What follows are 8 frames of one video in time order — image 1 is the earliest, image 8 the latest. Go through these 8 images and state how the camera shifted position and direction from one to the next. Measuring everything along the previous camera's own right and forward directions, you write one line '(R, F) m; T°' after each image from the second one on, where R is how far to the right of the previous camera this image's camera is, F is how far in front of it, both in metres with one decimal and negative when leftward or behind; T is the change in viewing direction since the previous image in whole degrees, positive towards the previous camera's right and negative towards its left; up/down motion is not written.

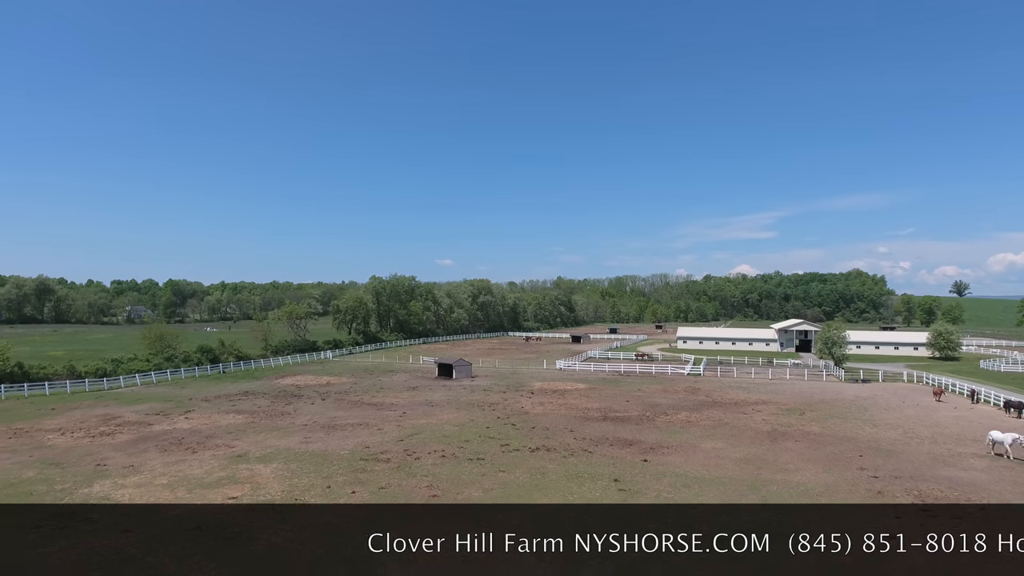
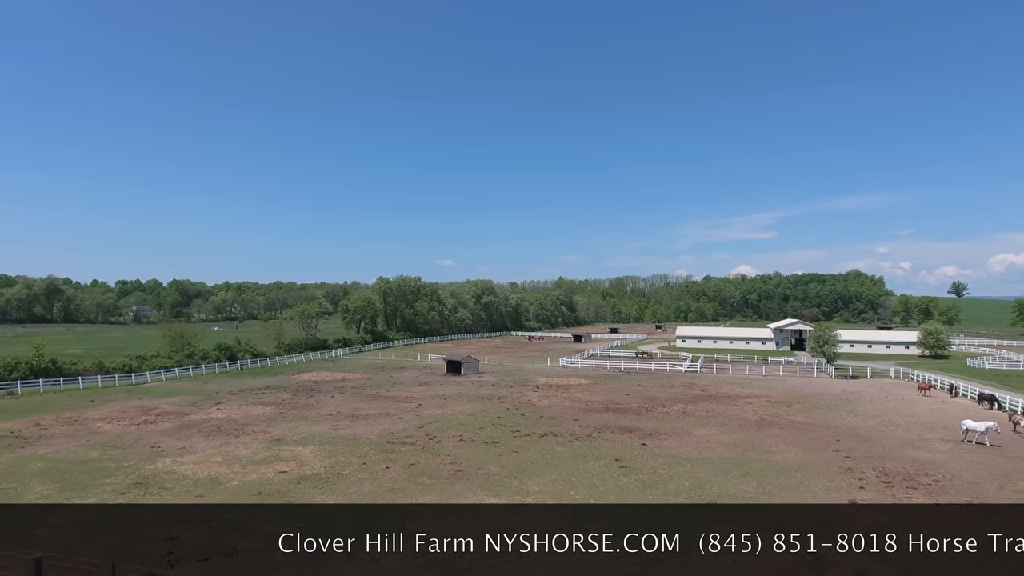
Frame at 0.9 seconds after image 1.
(-0.5, -2.4) m; 0°
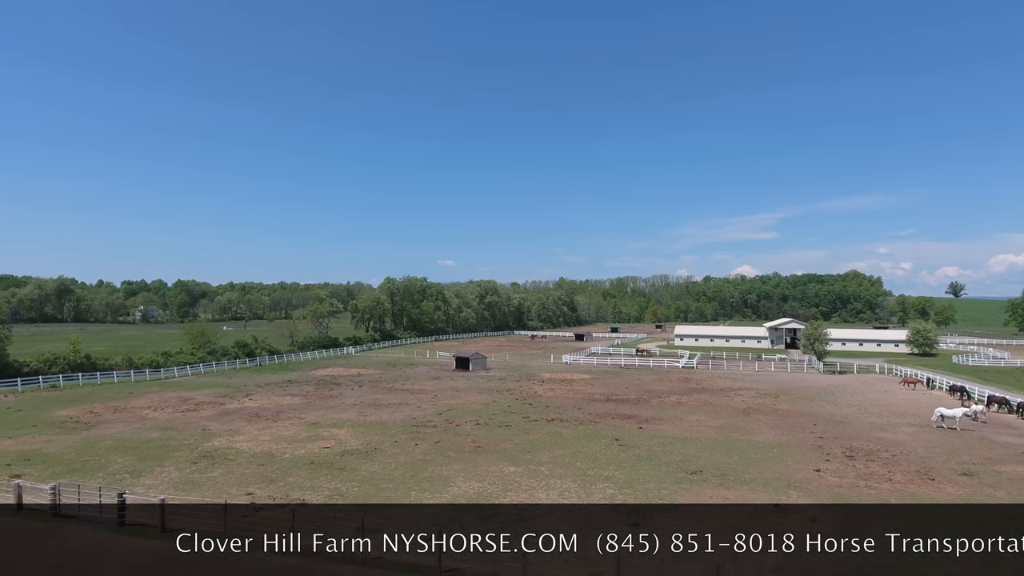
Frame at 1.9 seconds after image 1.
(-0.5, -2.8) m; 0°
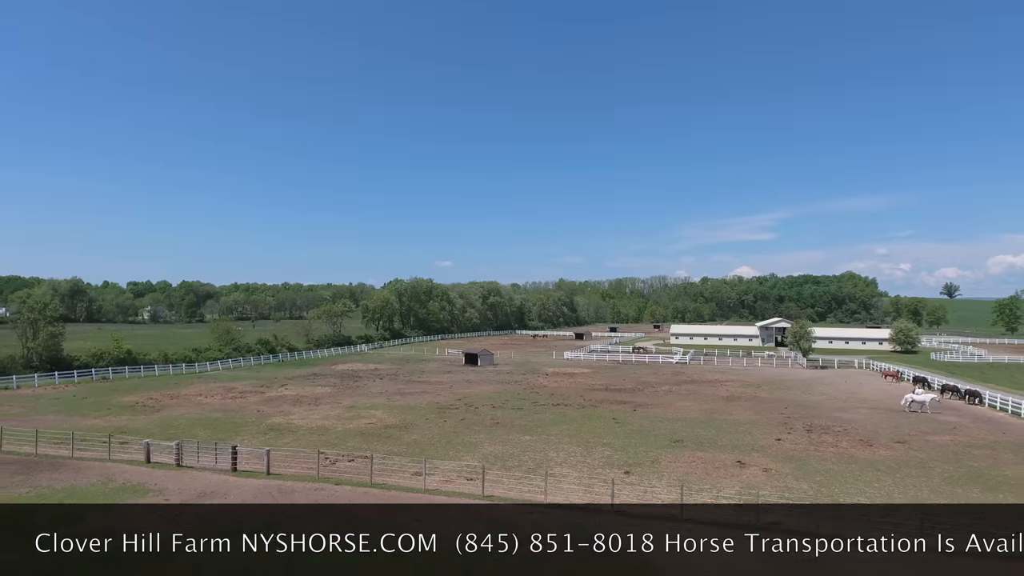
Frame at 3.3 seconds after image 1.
(-0.7, -4.1) m; 0°
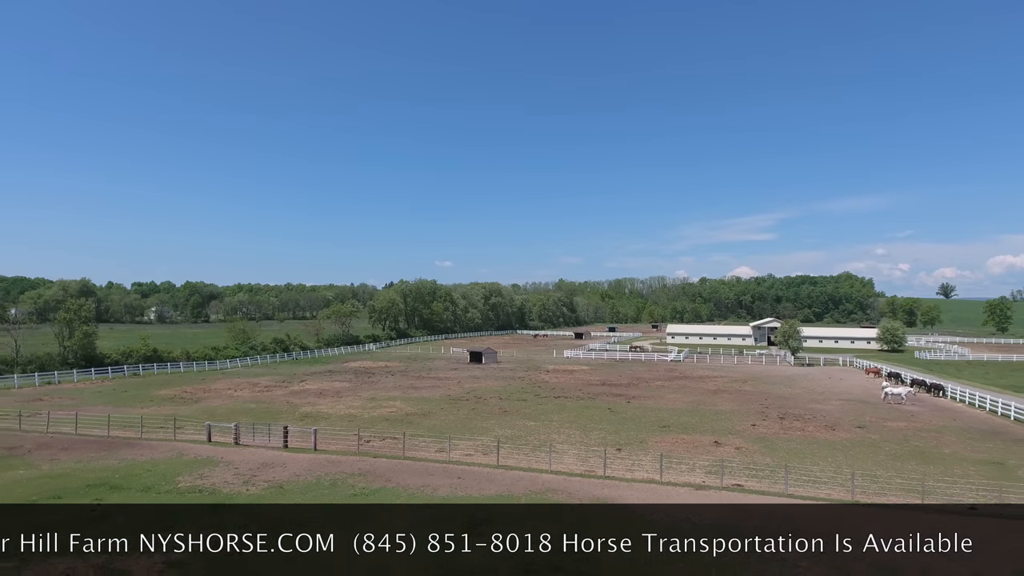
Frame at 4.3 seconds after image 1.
(-0.4, -3.1) m; 0°
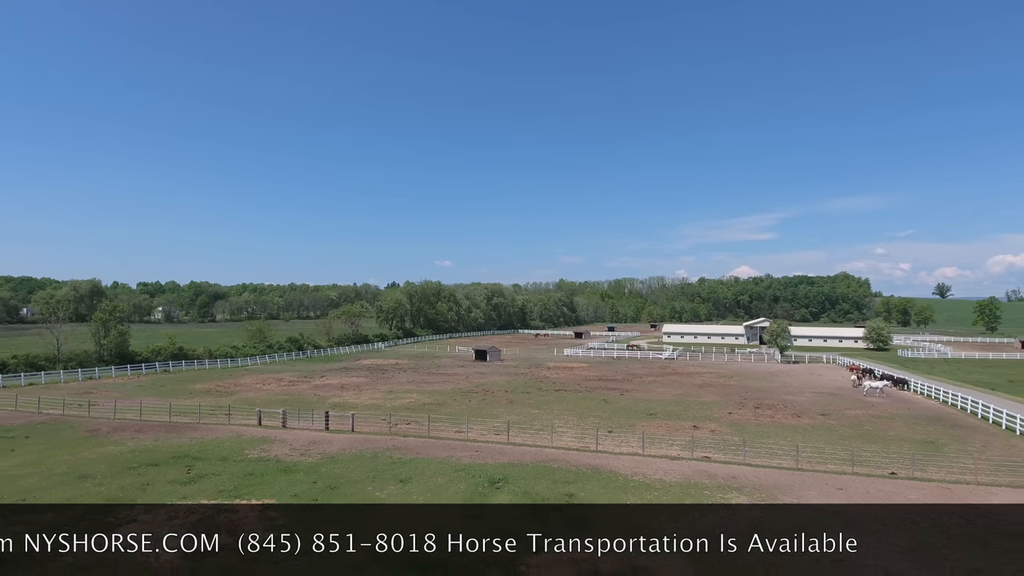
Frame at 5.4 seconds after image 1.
(-0.3, -3.6) m; 0°
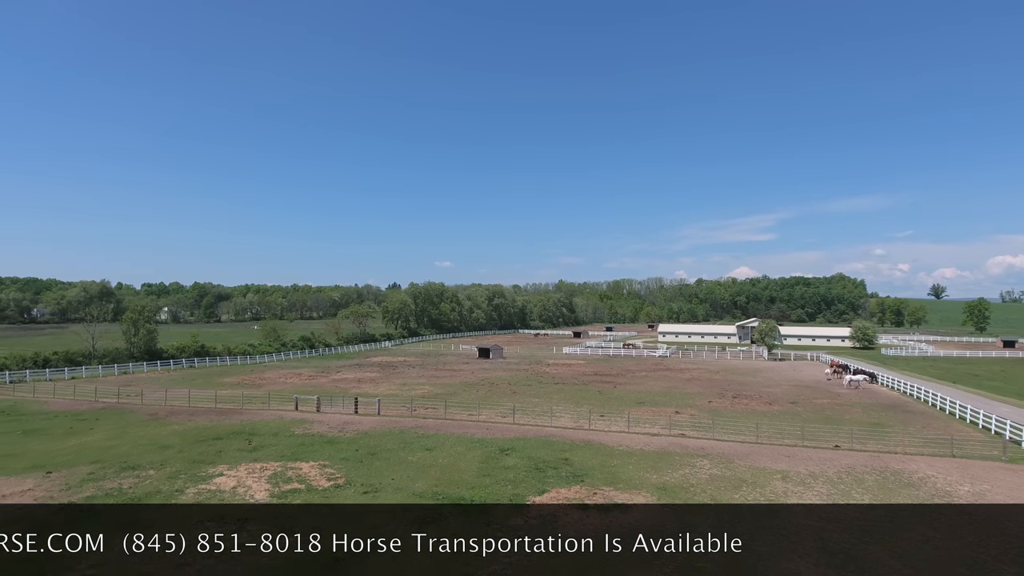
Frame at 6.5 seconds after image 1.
(-0.3, -3.7) m; 0°
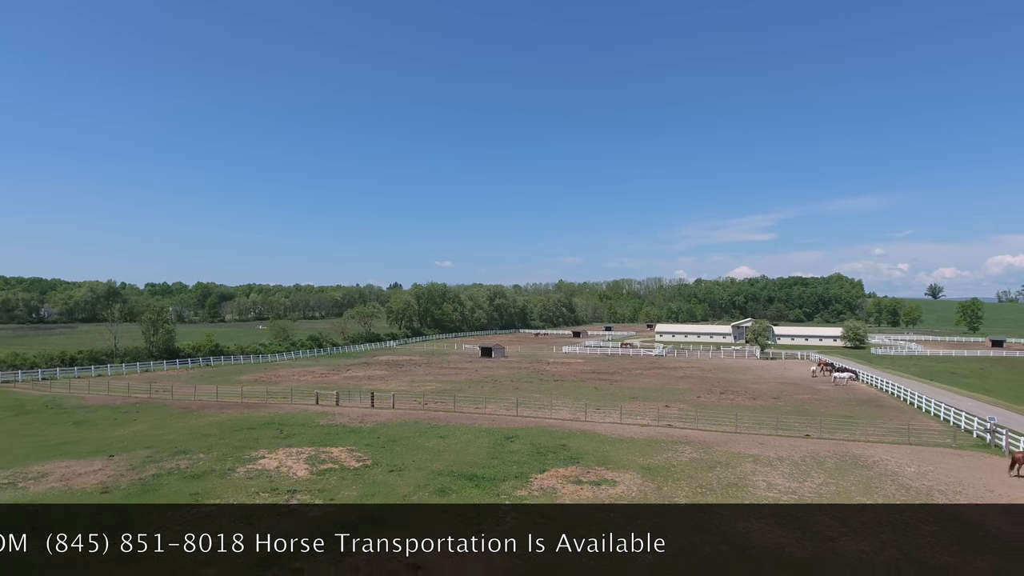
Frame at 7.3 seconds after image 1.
(-0.2, -2.5) m; 0°
